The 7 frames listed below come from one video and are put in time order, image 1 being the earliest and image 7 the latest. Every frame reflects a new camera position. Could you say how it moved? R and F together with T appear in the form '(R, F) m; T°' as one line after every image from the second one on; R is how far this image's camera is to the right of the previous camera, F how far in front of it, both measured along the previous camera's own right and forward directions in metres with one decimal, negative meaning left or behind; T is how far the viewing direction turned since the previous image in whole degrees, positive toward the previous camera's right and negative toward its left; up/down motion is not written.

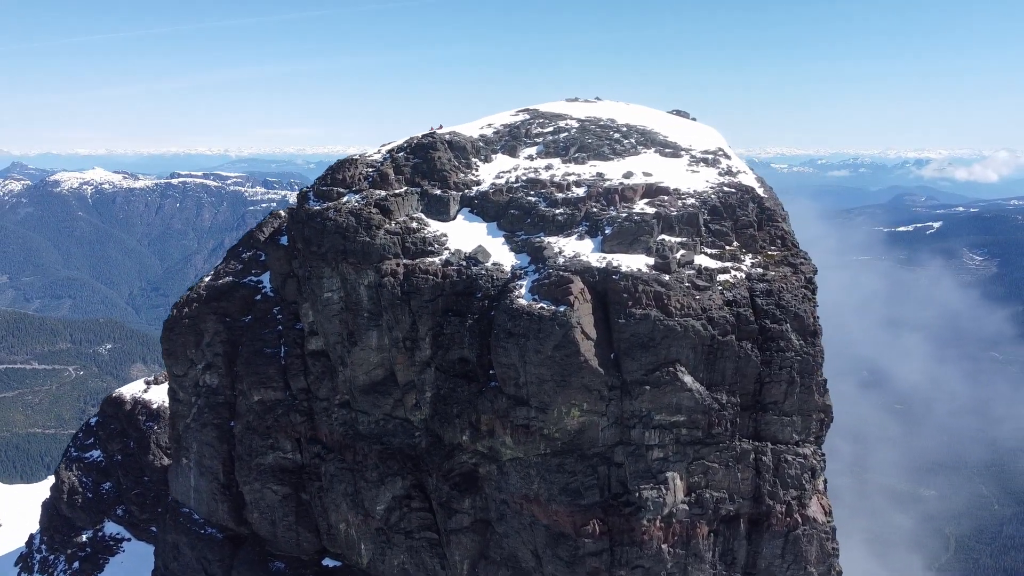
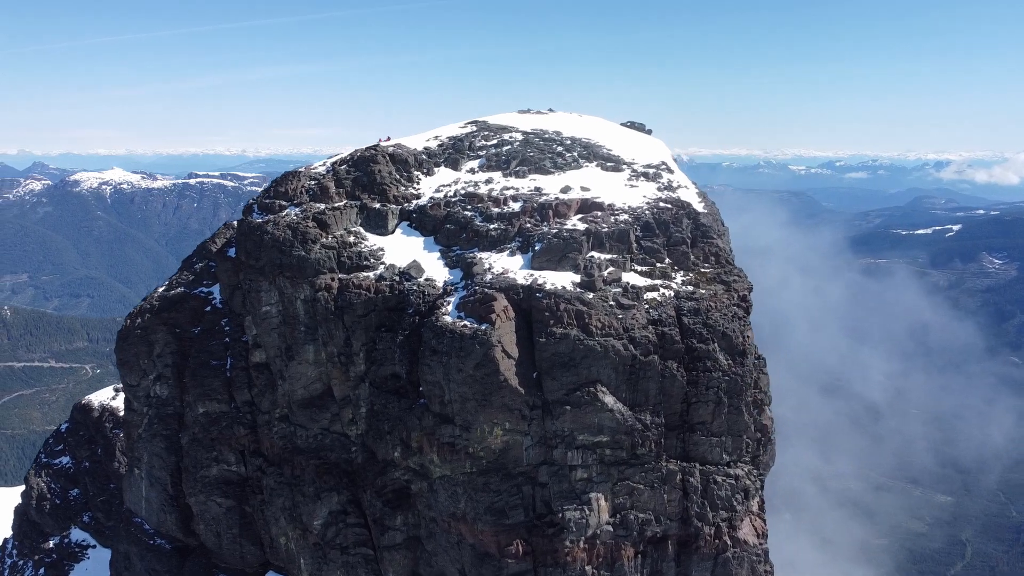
(+4.3, +0.4) m; -1°
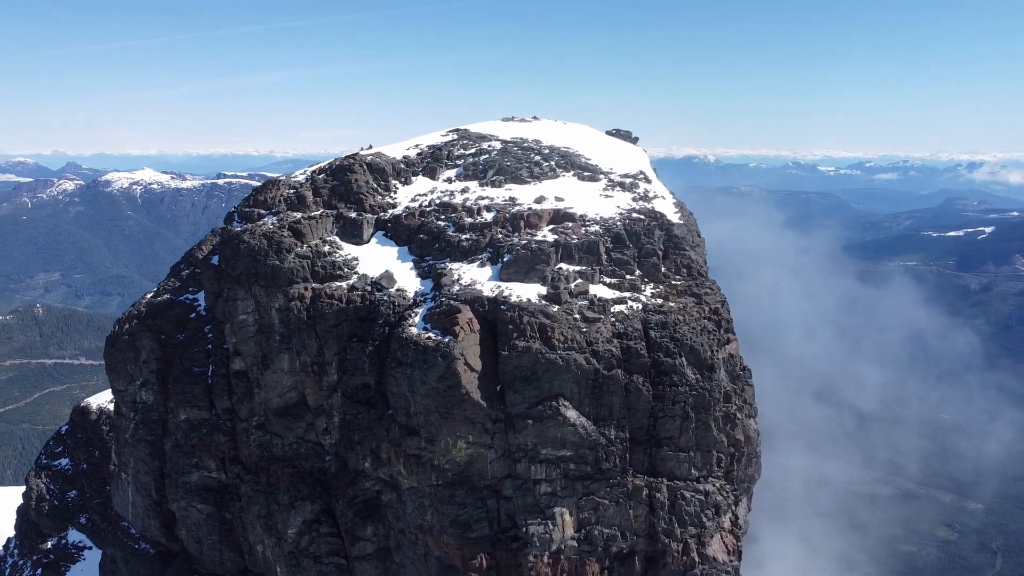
(+2.8, +0.3) m; -2°
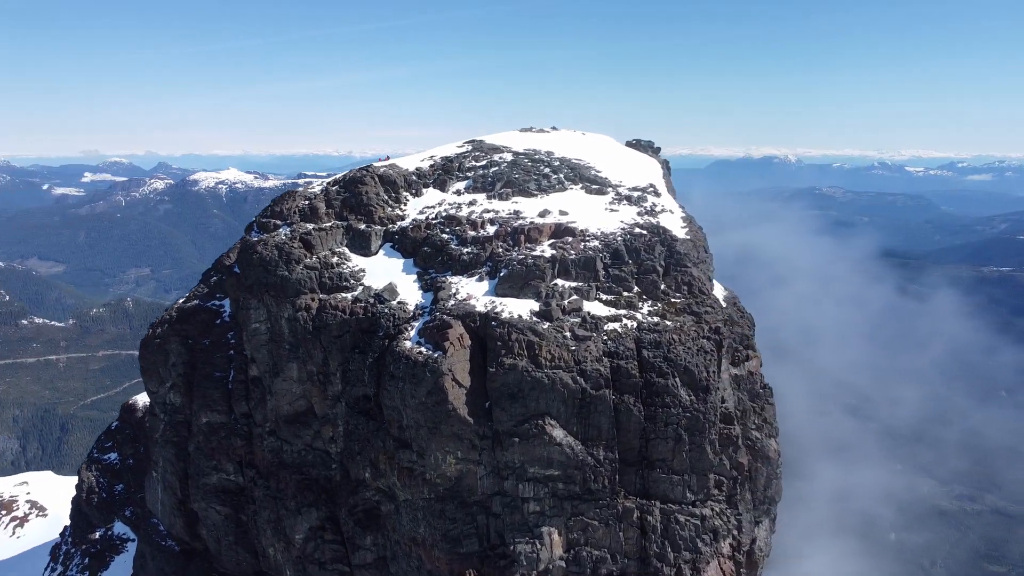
(+3.7, +0.4) m; -5°
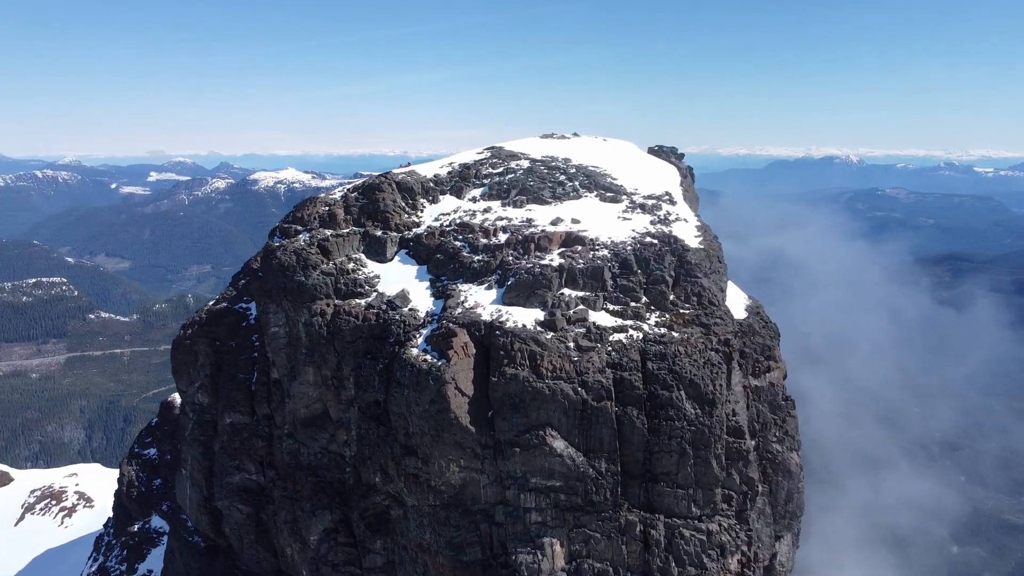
(+2.2, +0.1) m; -4°
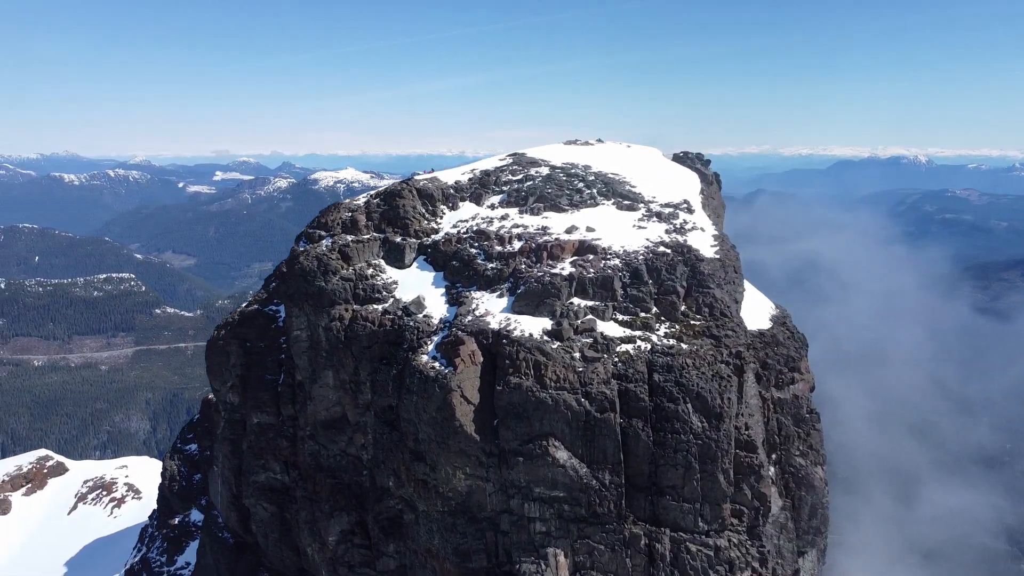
(+2.2, +0.1) m; -4°
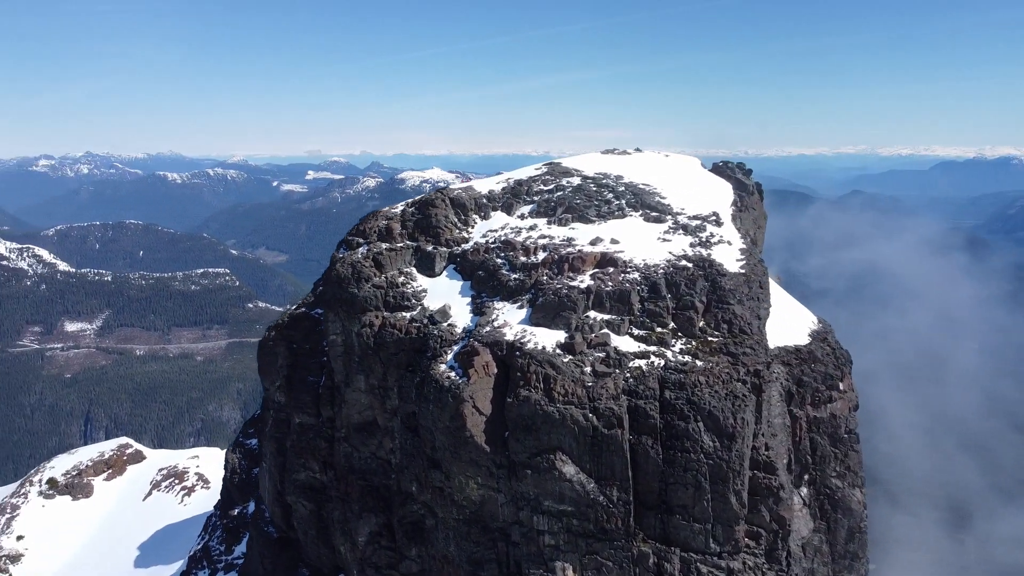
(+3.1, 0.0) m; -6°
